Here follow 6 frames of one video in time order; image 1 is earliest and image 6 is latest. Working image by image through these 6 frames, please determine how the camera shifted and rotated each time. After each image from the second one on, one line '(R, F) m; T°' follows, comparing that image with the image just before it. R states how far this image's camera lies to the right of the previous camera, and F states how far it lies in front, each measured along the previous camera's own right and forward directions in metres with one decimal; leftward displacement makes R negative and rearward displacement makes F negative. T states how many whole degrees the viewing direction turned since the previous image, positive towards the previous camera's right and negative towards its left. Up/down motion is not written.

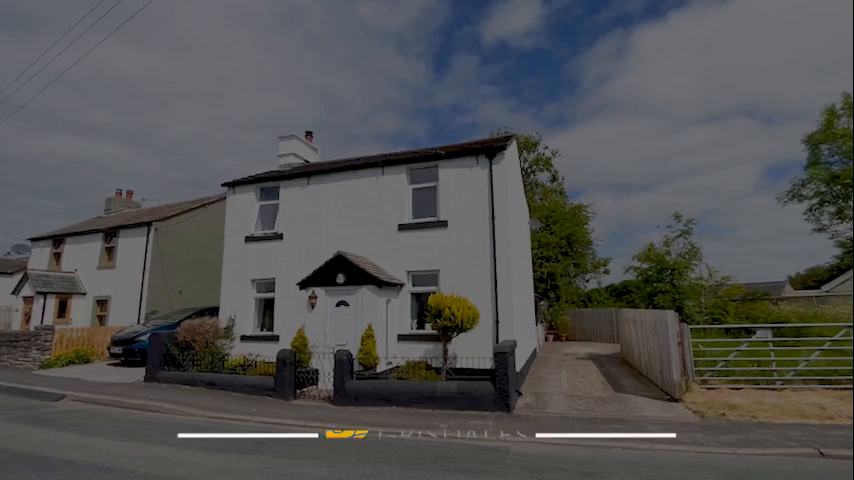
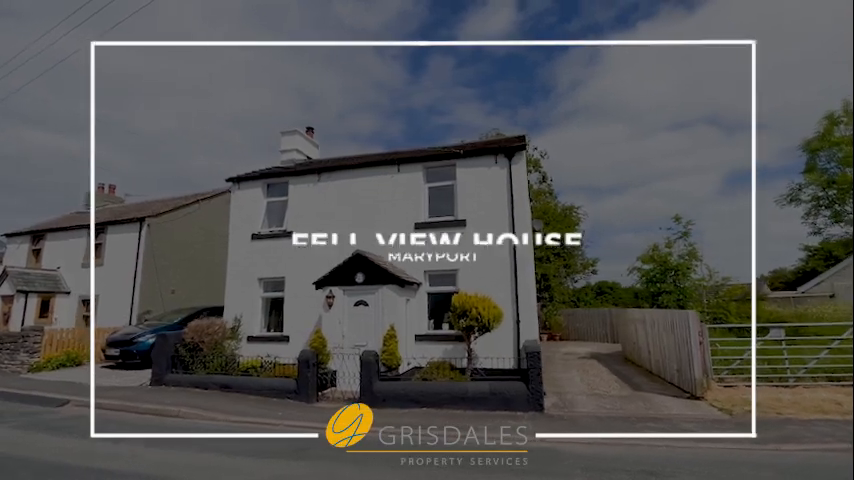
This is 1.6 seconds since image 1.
(-1.0, +0.1) m; +3°
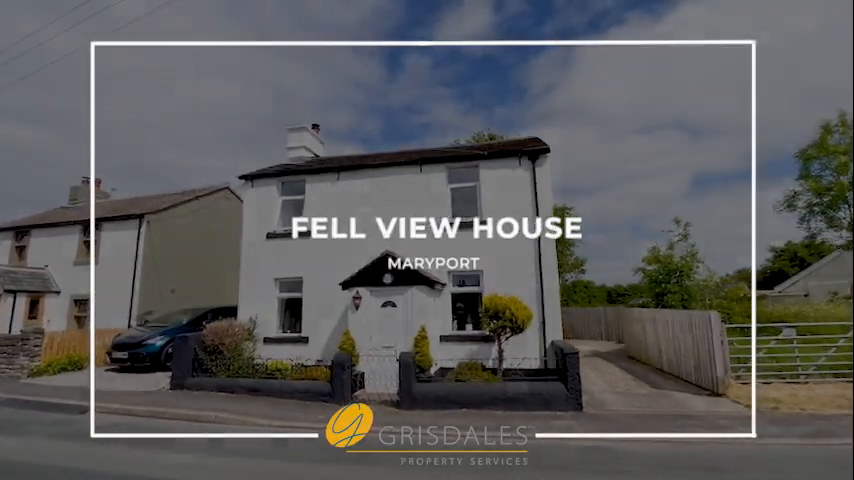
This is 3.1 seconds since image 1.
(-1.2, 0.0) m; +4°
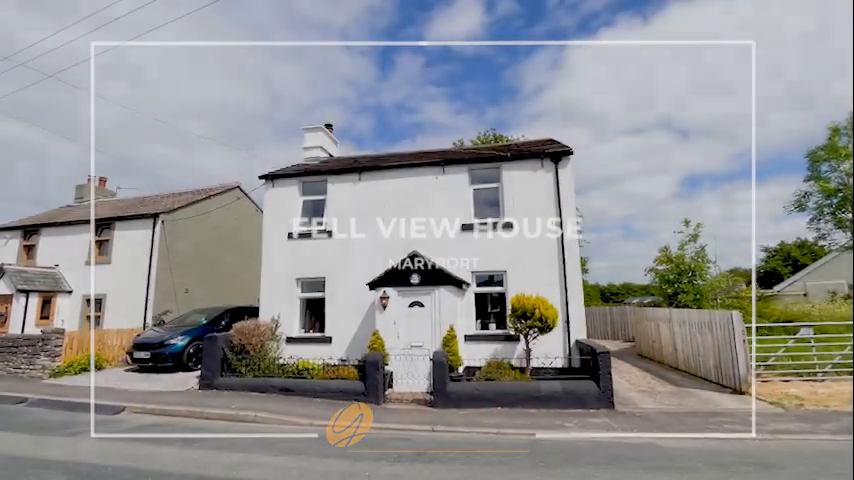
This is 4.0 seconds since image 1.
(-0.8, -0.1) m; +1°
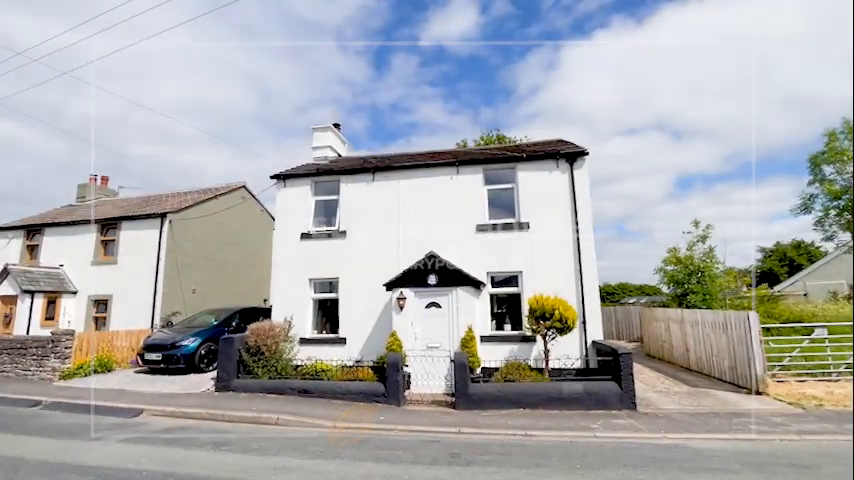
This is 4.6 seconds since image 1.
(-0.5, 0.0) m; +1°
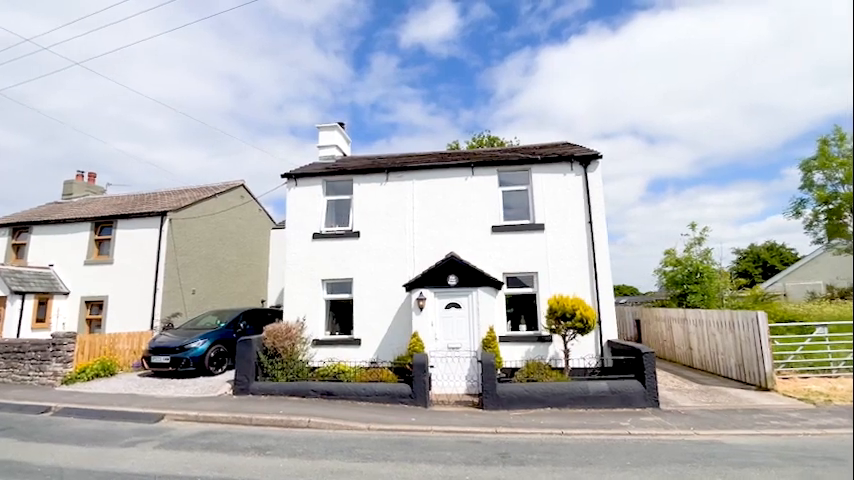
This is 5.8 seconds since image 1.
(-0.9, 0.0) m; +3°
